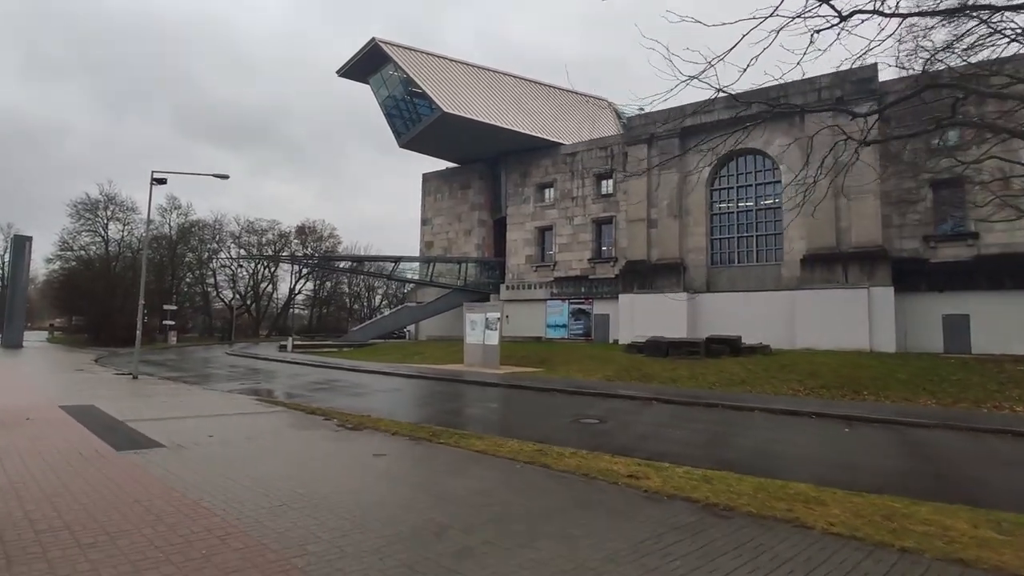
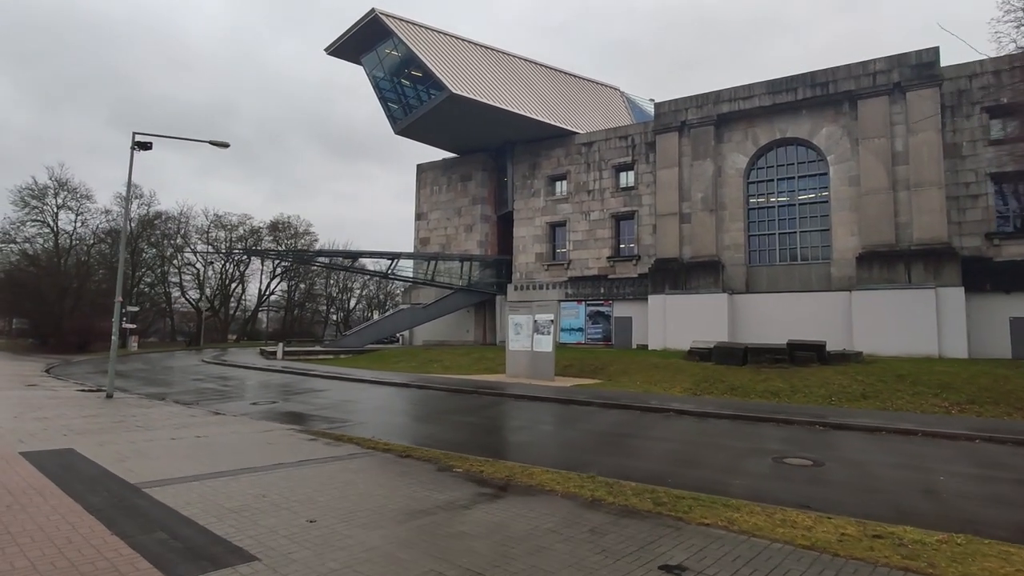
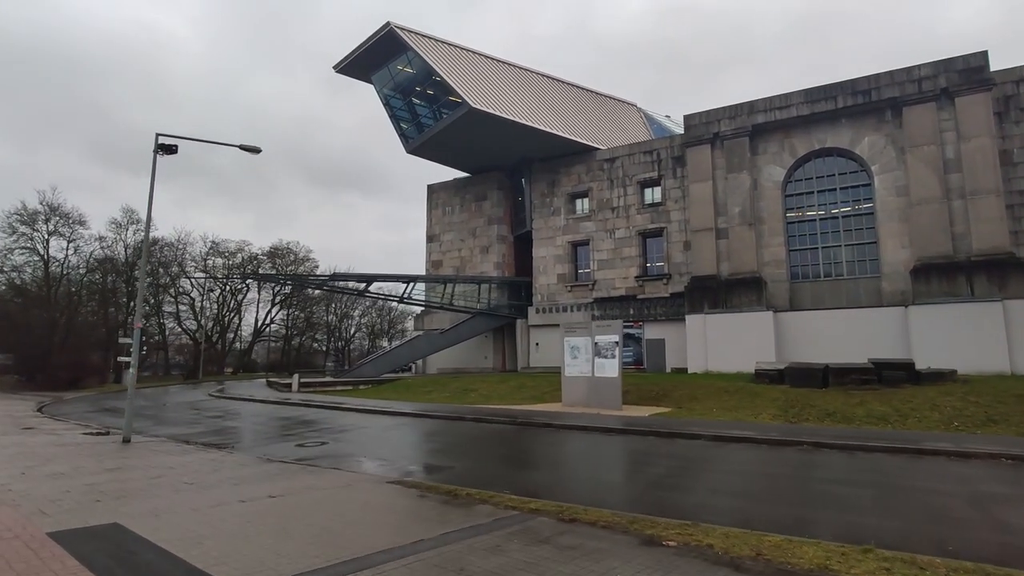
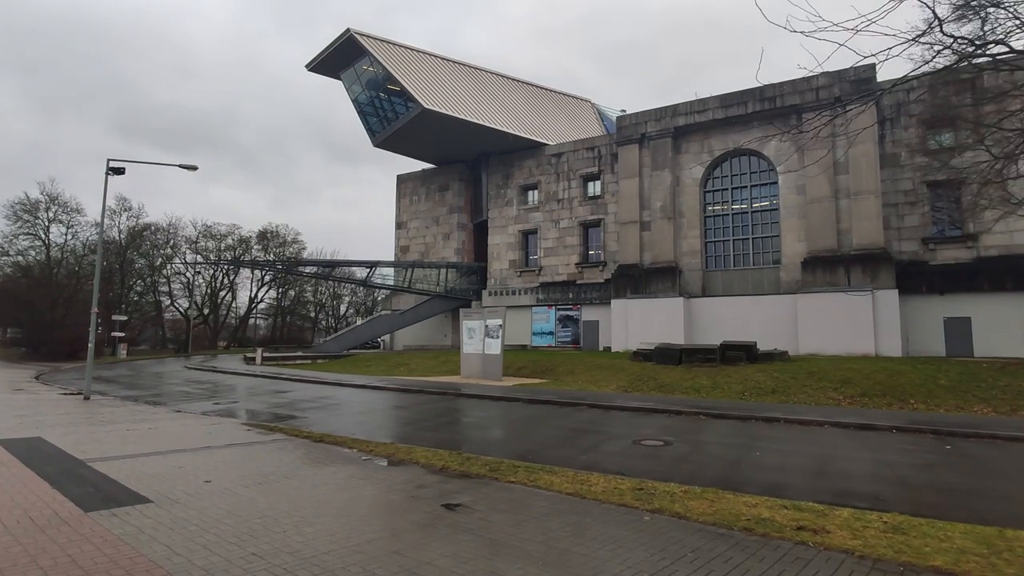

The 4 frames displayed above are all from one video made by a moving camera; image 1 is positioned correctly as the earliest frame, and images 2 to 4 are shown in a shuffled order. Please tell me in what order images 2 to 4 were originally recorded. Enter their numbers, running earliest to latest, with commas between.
4, 2, 3
